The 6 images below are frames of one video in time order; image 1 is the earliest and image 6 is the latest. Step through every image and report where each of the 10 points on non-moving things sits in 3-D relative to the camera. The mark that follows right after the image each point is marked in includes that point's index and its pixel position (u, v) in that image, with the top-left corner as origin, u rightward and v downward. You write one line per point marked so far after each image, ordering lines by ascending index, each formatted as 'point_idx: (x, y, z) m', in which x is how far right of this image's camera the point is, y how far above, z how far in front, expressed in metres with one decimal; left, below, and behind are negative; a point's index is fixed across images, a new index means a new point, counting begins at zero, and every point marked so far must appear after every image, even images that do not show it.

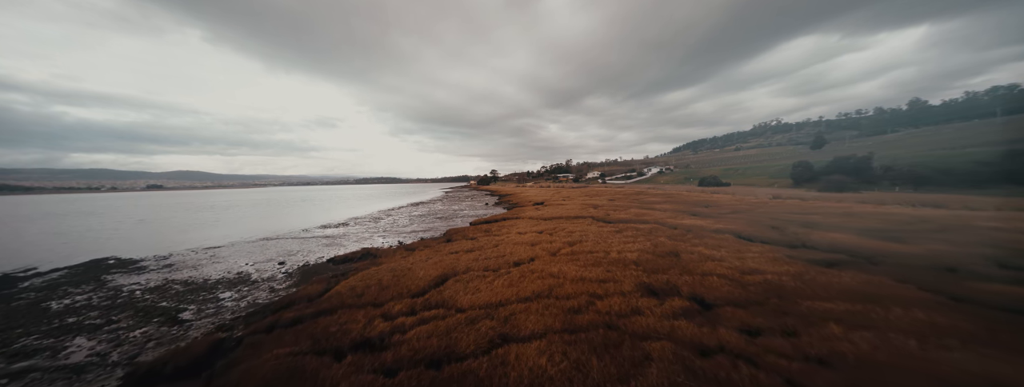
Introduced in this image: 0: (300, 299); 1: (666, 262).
0: (-8.9, -4.5, +11.0) m
1: (+6.9, -3.1, +11.7) m
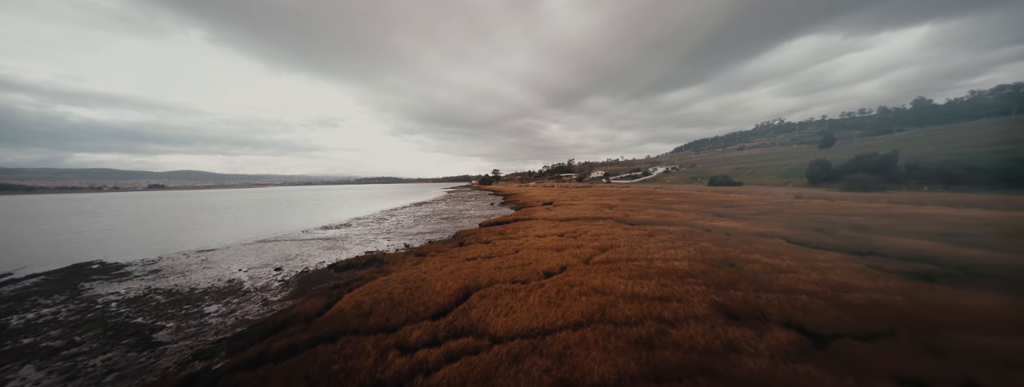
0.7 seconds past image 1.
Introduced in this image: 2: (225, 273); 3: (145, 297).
0: (-7.7, -4.4, +9.2) m
1: (+8.2, -3.0, +9.9) m
2: (-19.0, -5.3, +17.3) m
3: (-19.1, -5.4, +13.6) m
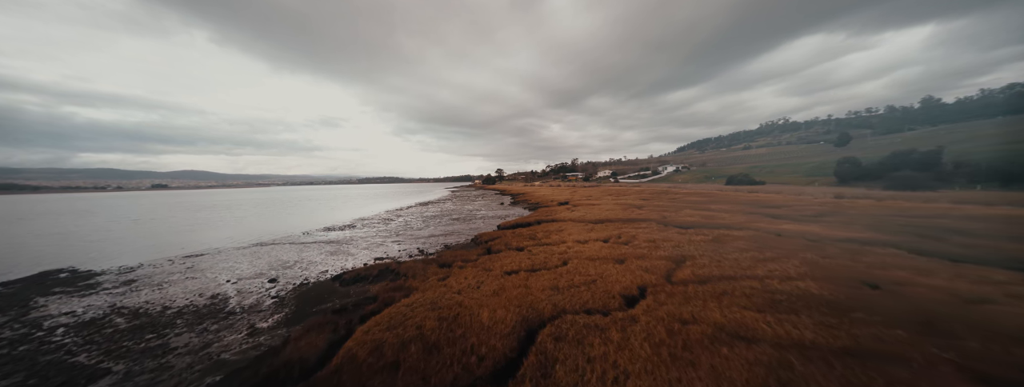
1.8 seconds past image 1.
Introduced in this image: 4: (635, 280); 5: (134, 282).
0: (-5.6, -4.3, +6.4) m
1: (+10.3, -2.9, +7.0) m
2: (-16.9, -5.2, +14.6) m
3: (-17.0, -5.3, +10.9) m
4: (+4.4, -3.0, +9.3) m
5: (-22.6, -5.3, +15.6) m
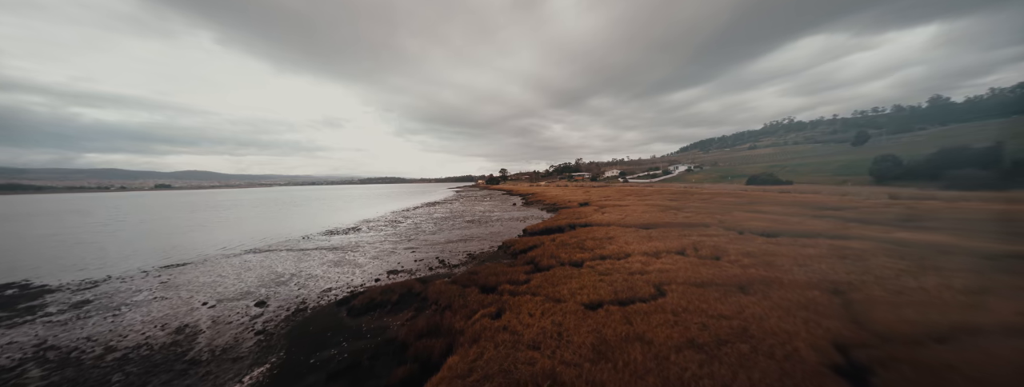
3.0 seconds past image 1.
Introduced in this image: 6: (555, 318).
0: (-3.2, -4.3, +3.1) m
1: (+12.7, -2.9, +3.6) m
2: (-14.5, -5.2, +11.4) m
3: (-14.6, -5.2, +7.6) m
4: (+6.8, -3.0, +6.0) m
5: (-20.1, -5.2, +12.4) m
6: (+1.2, -3.3, +7.0) m
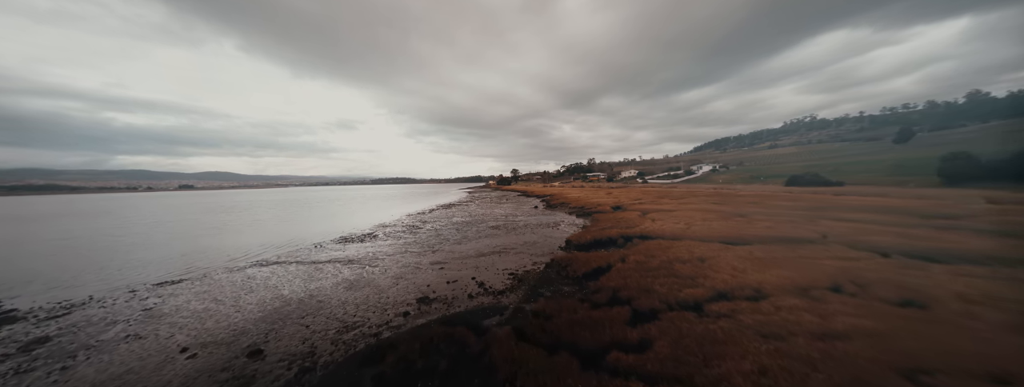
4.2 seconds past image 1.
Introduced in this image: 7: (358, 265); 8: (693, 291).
0: (-0.7, -4.6, -0.3) m
1: (+15.1, -3.3, -0.3) m
2: (-11.7, -5.5, +8.4) m
3: (-12.0, -5.6, +4.7) m
4: (+9.3, -3.4, +2.2) m
5: (-17.3, -5.6, +9.6) m
6: (+3.8, -3.7, +3.5) m
7: (-11.1, -5.1, +18.9) m
8: (+6.3, -3.4, +9.2) m
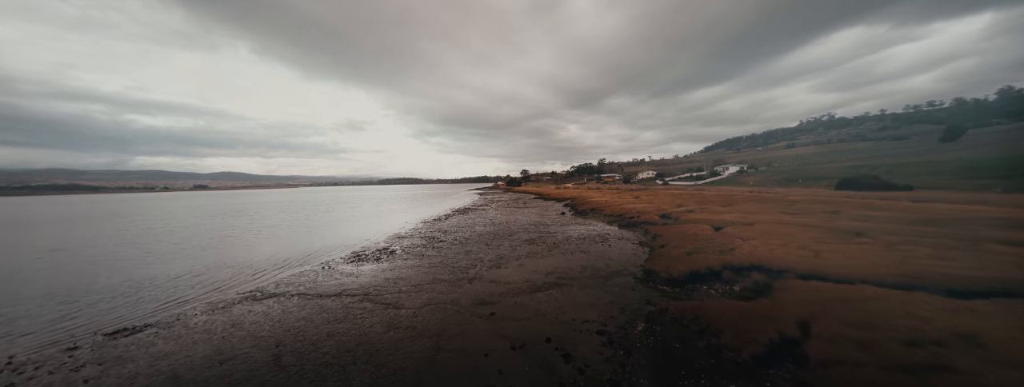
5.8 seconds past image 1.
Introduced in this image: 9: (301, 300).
0: (+2.5, -5.5, -5.1) m
1: (+18.4, -4.2, -5.5) m
2: (-8.2, -6.4, +3.9) m
3: (-8.6, -6.4, +0.1) m
4: (+12.6, -4.3, -2.8) m
5: (-13.8, -6.4, +5.2) m
6: (+7.1, -4.6, -1.4) m
7: (-7.4, -6.0, +14.4) m
8: (+9.8, -4.3, +4.2) m
9: (-12.2, -6.2, +15.2) m
